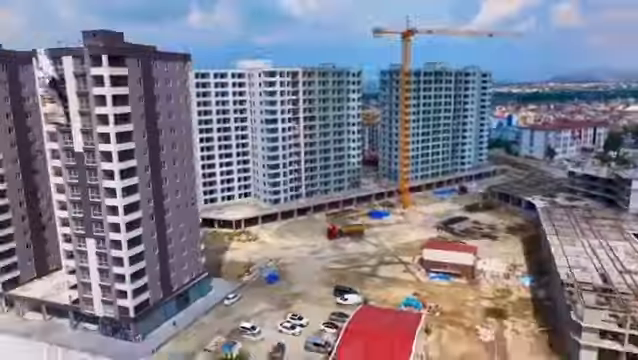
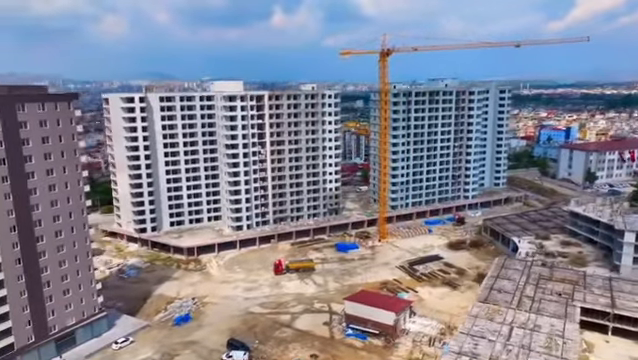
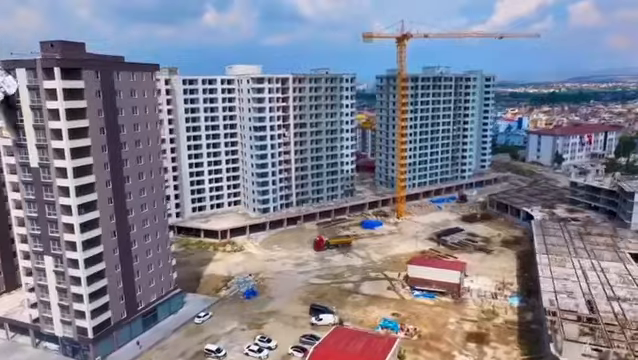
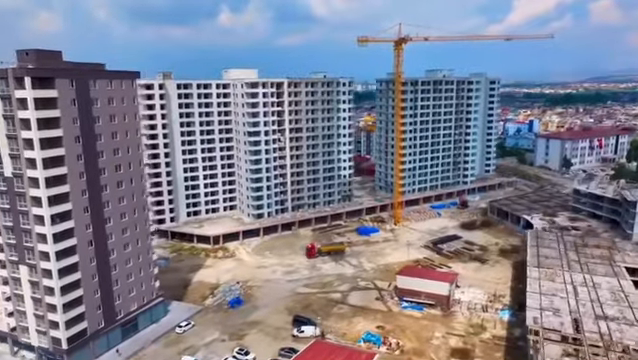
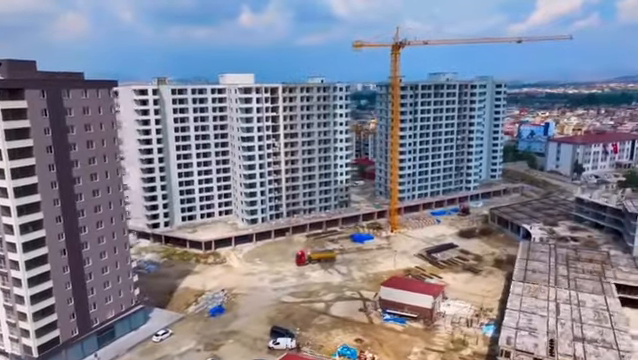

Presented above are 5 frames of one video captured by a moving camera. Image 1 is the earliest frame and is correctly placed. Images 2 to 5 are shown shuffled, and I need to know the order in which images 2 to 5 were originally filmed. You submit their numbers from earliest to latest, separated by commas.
3, 4, 5, 2
